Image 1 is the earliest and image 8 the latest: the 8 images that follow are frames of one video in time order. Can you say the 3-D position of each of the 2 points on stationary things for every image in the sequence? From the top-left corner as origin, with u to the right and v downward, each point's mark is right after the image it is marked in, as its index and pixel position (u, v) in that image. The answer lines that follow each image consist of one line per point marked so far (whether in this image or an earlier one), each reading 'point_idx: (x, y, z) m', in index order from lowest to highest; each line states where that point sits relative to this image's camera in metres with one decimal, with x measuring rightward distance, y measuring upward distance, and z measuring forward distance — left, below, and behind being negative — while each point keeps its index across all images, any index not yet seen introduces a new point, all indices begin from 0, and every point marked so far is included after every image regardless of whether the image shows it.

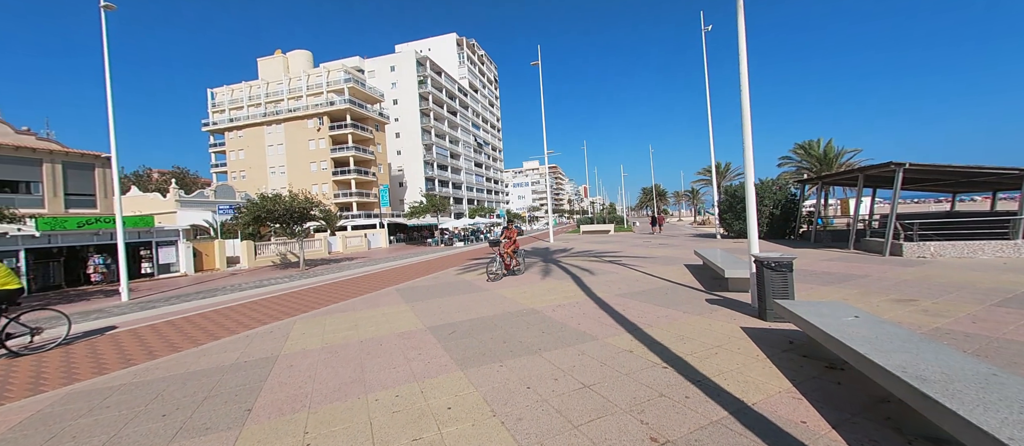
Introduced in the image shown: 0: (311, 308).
0: (-4.9, -2.0, +8.1) m
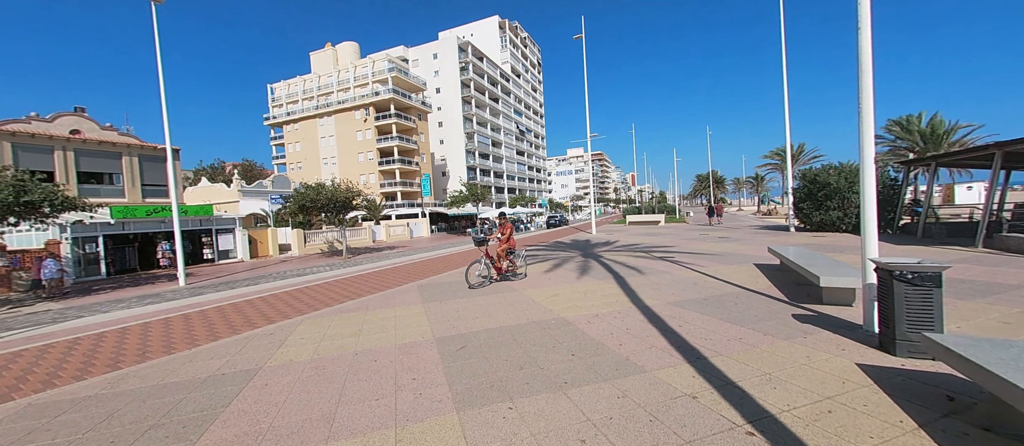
0: (-4.2, -1.8, +7.7) m
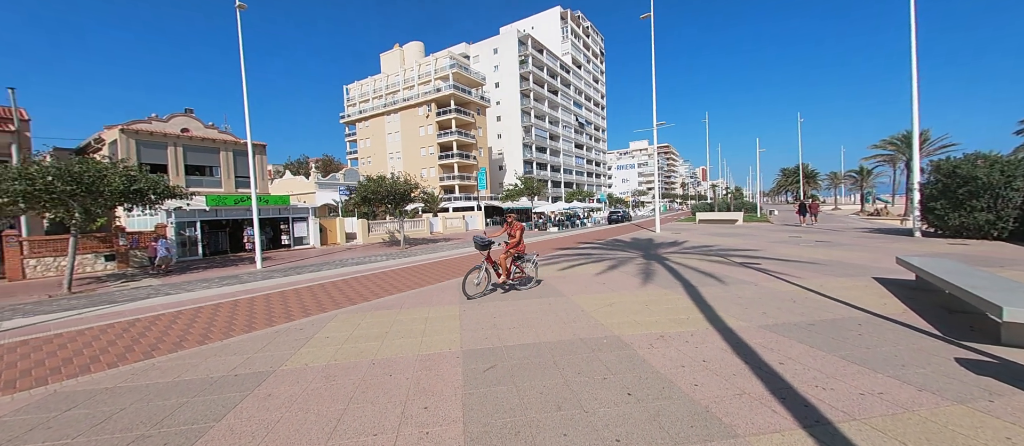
0: (-3.1, -1.6, +7.6) m
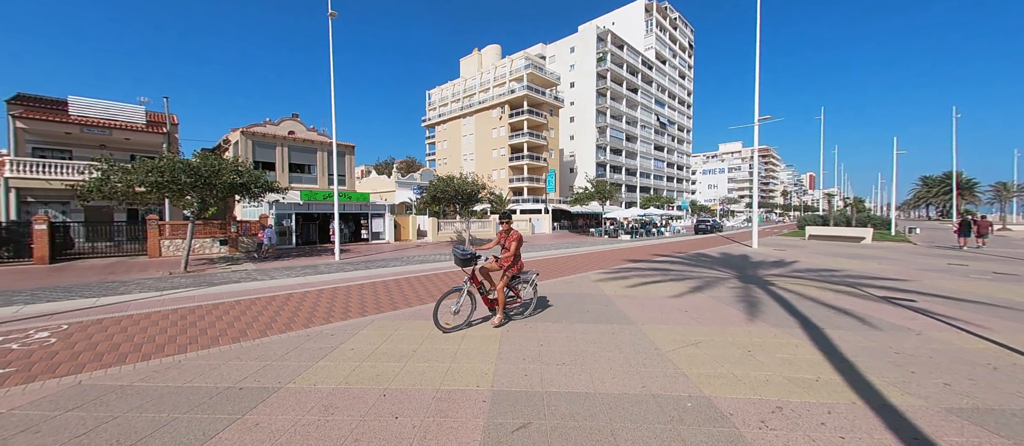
0: (-1.9, -1.6, +7.2) m
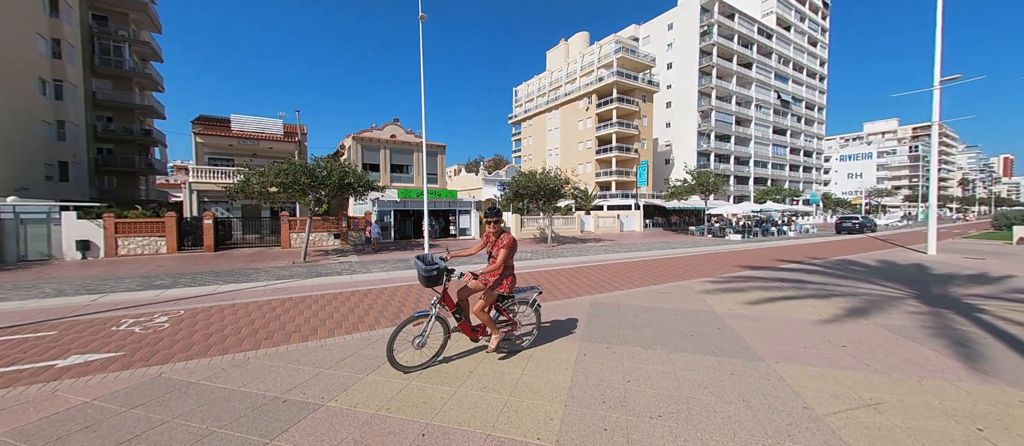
0: (-0.4, -1.6, +6.7) m
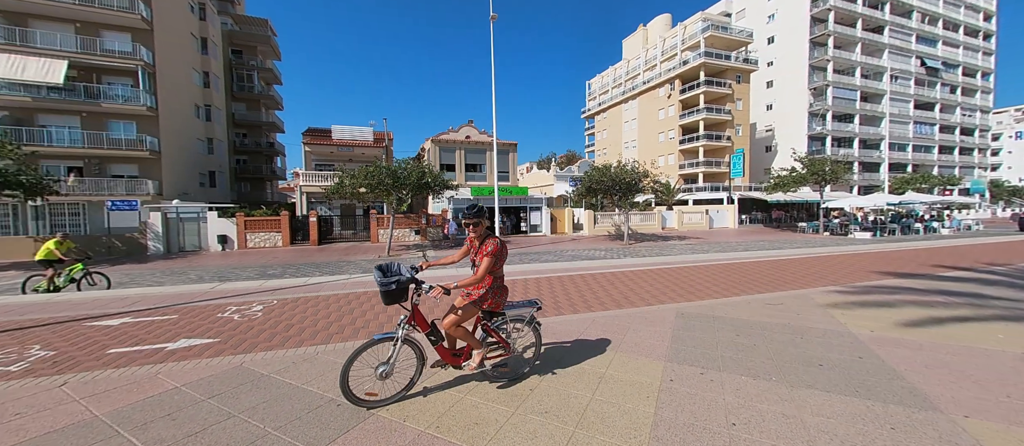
0: (+0.9, -1.5, +6.1) m
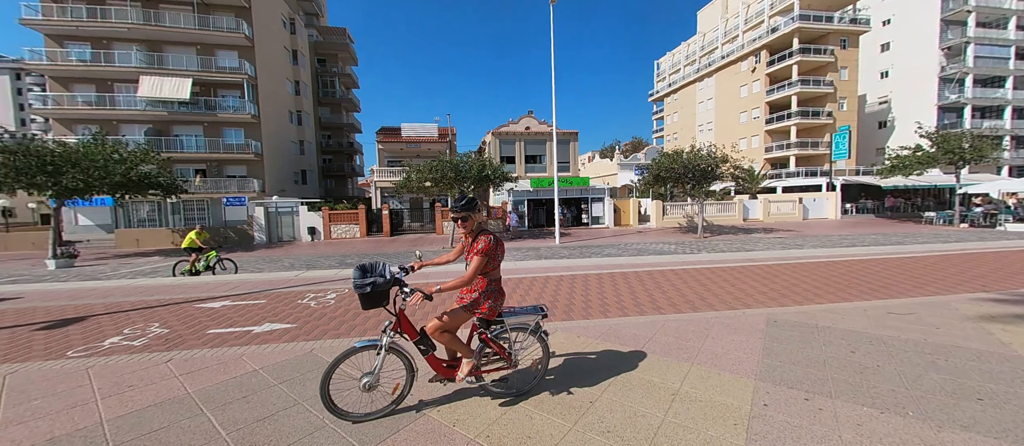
0: (+1.9, -1.4, +5.6) m
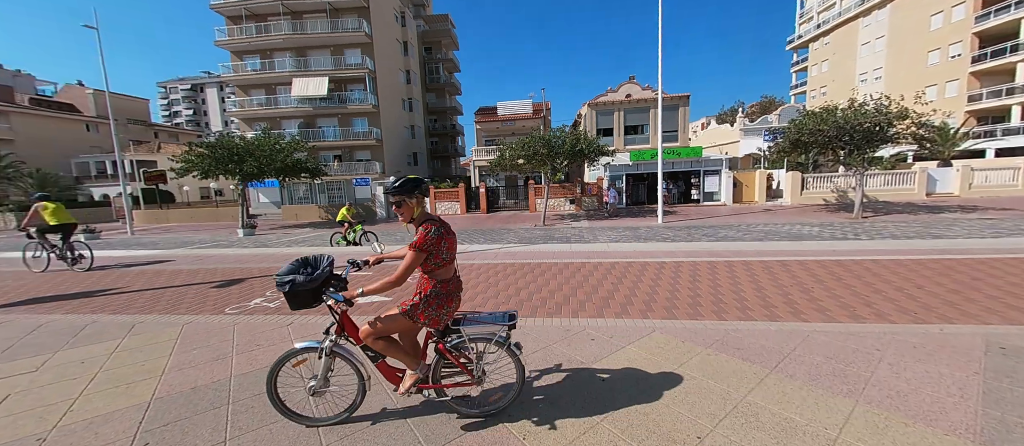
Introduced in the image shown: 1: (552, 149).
0: (+3.3, -1.1, +4.6) m
1: (+1.8, +3.3, +14.9) m
